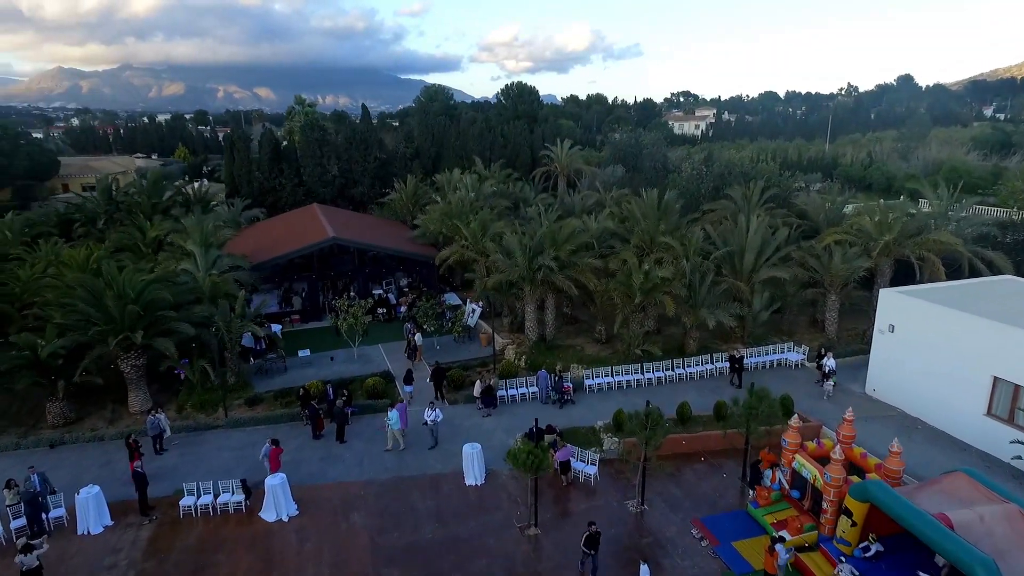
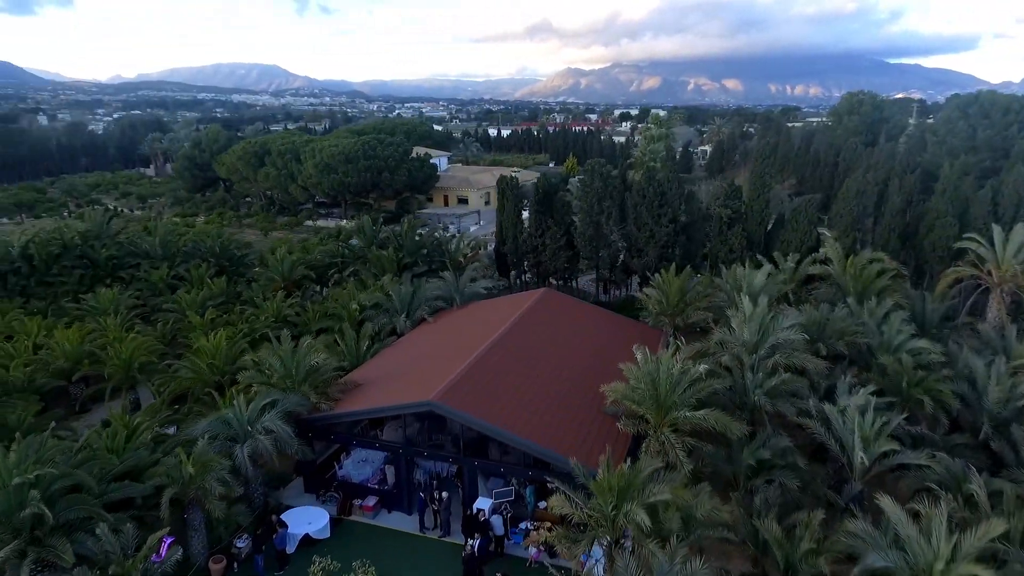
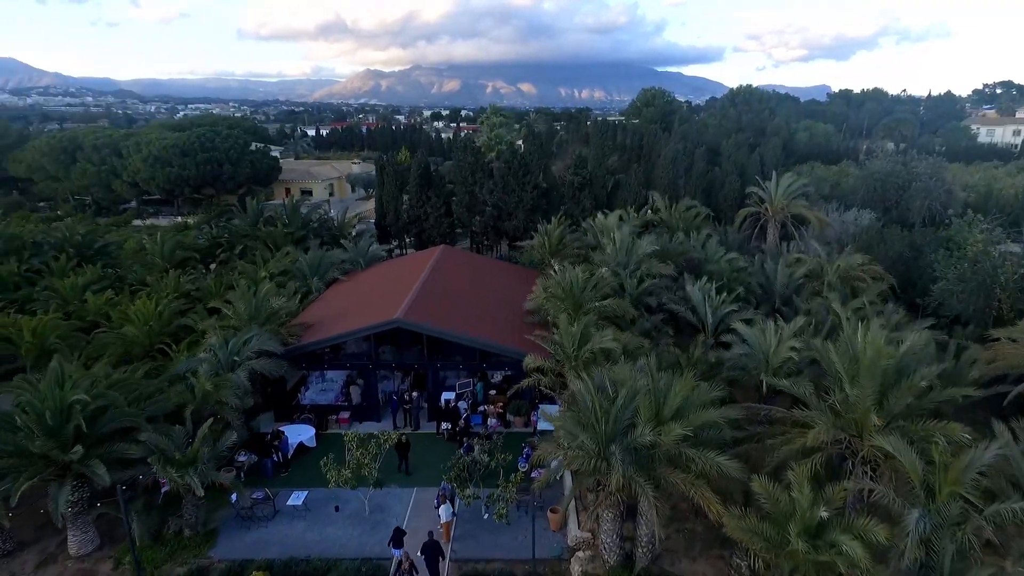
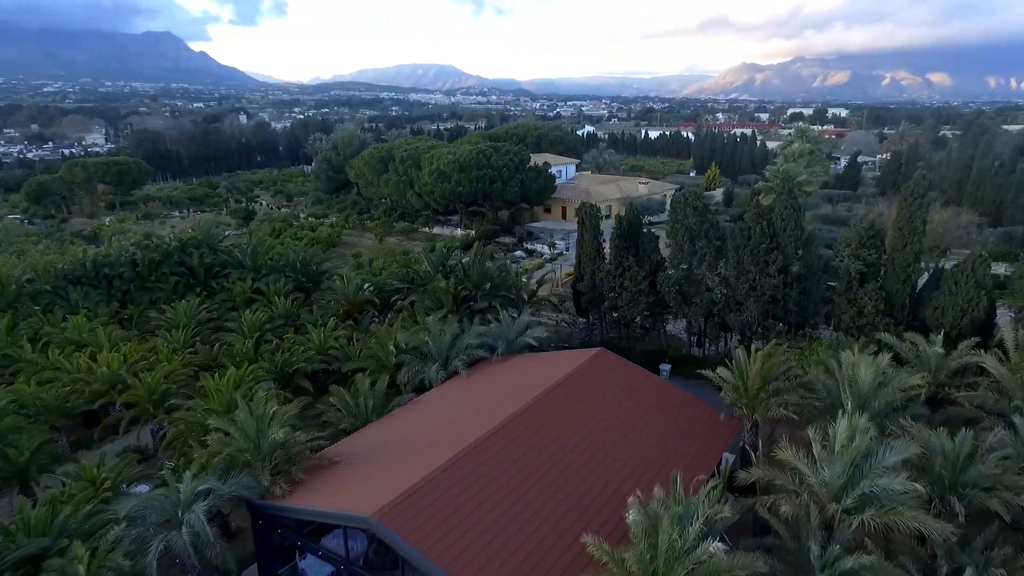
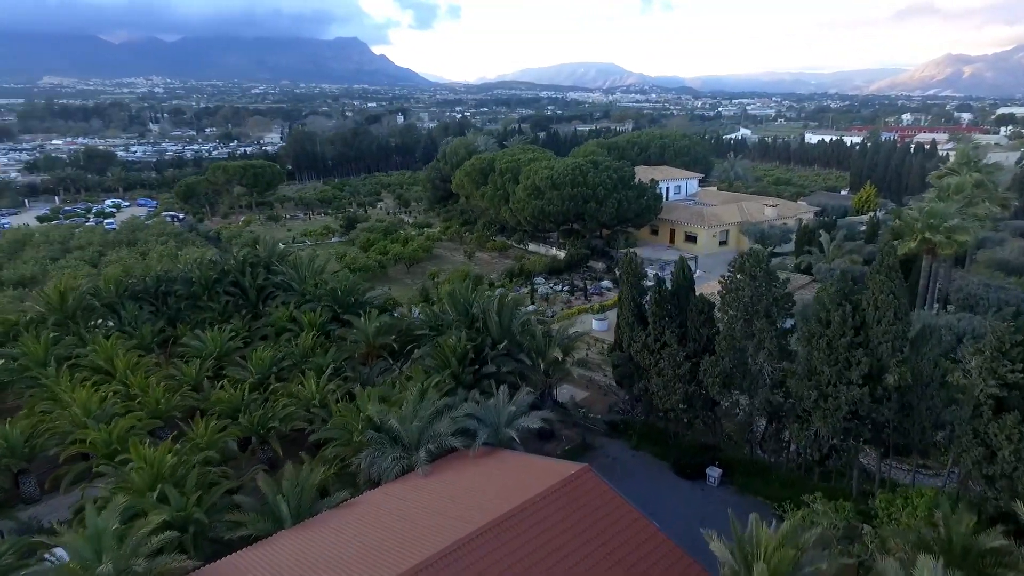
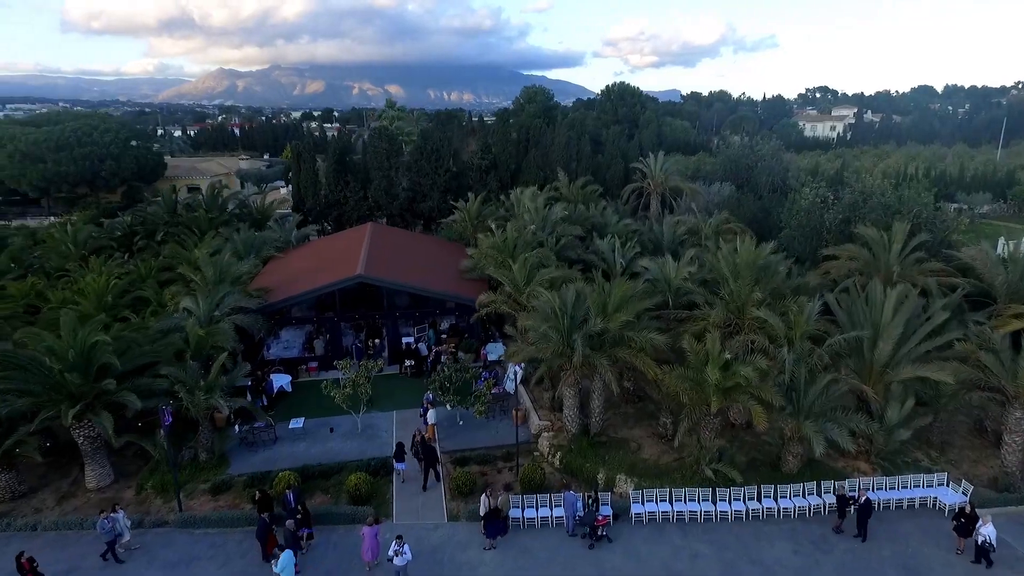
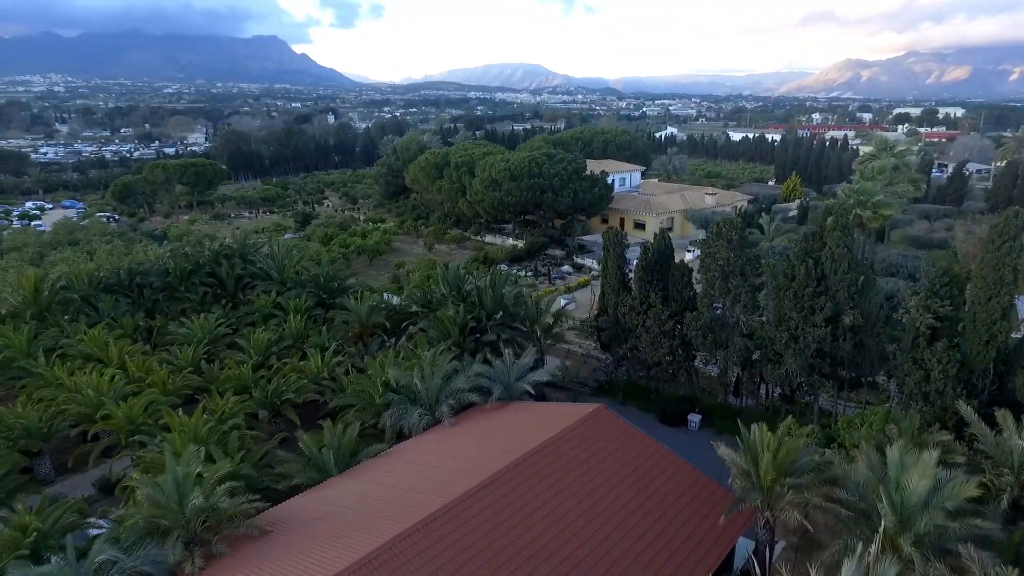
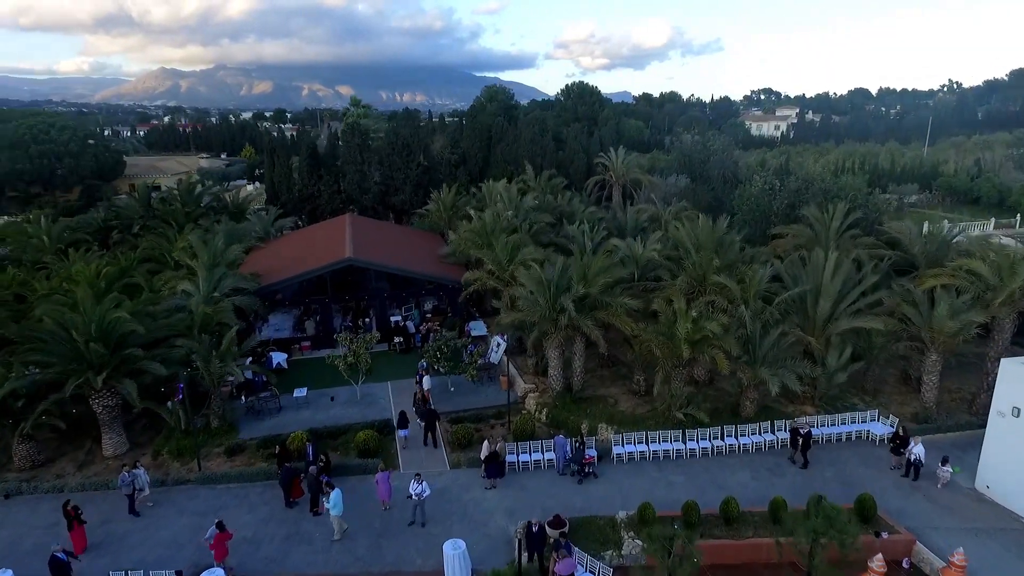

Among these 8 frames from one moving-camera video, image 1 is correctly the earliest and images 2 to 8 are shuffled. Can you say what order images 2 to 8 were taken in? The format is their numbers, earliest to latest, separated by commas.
8, 6, 3, 2, 4, 7, 5
